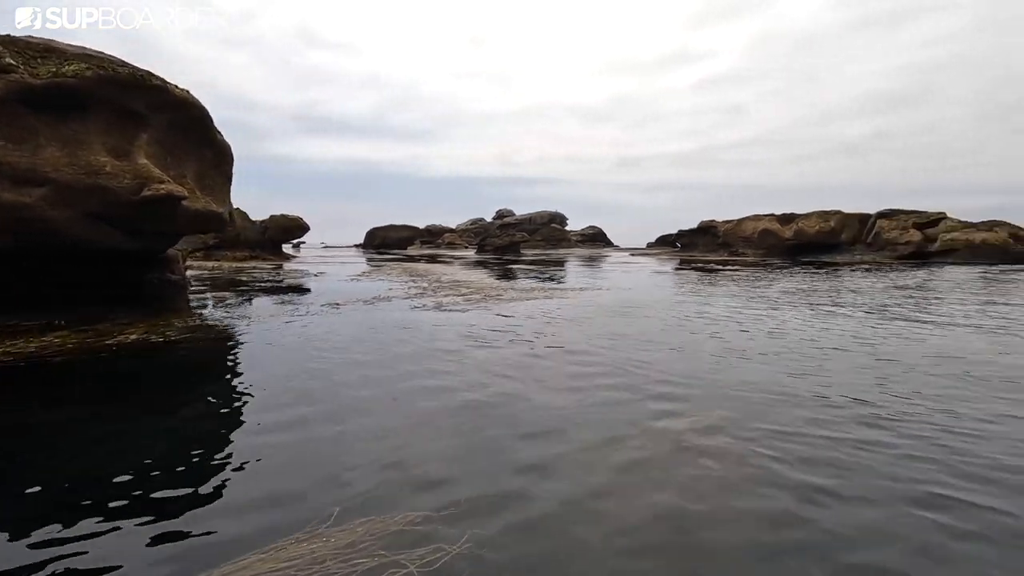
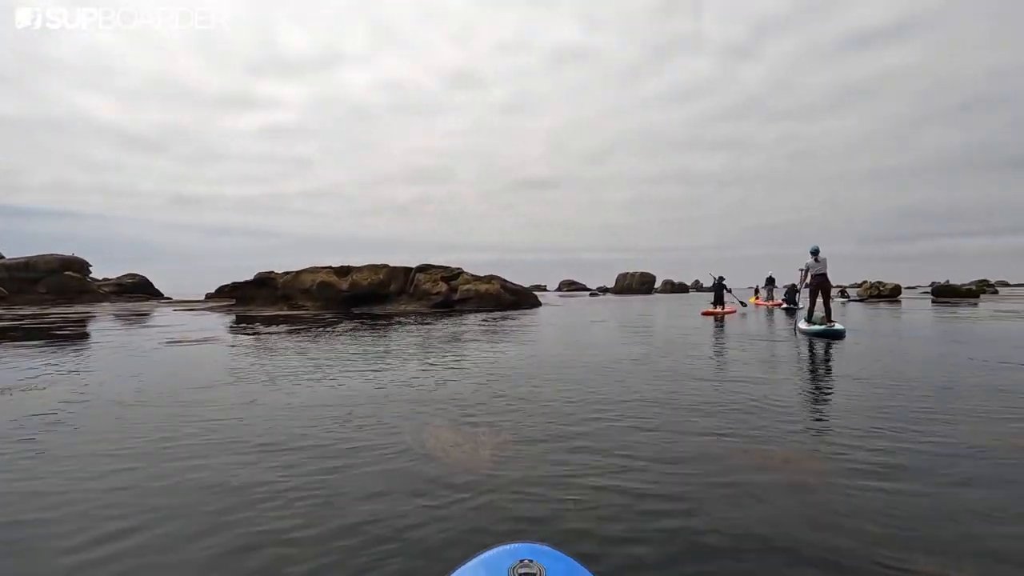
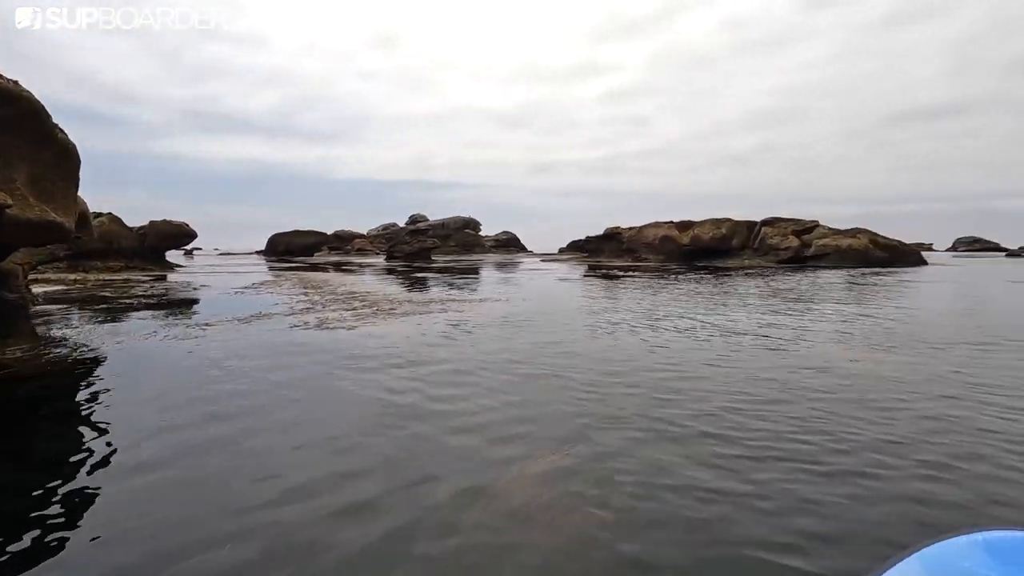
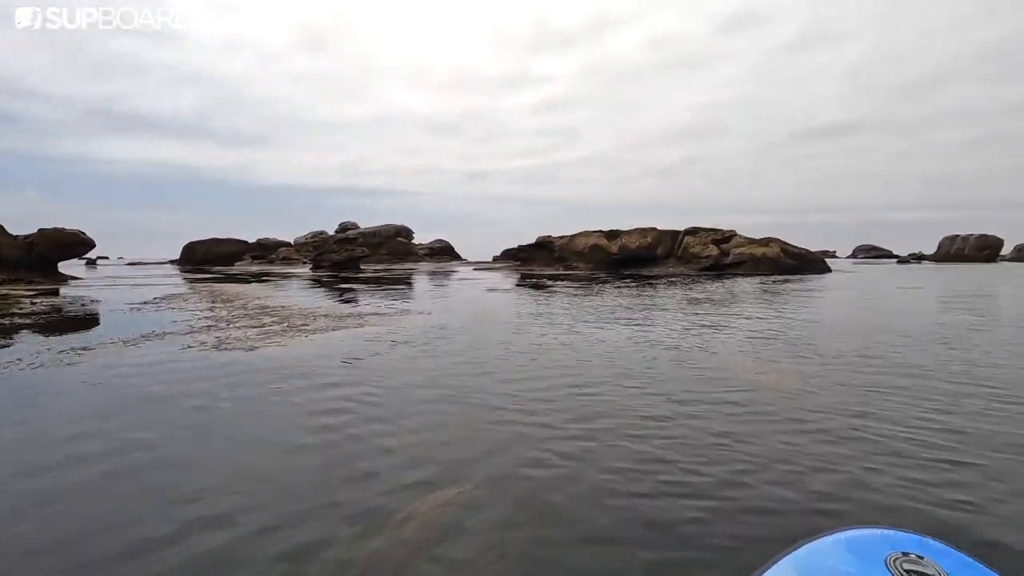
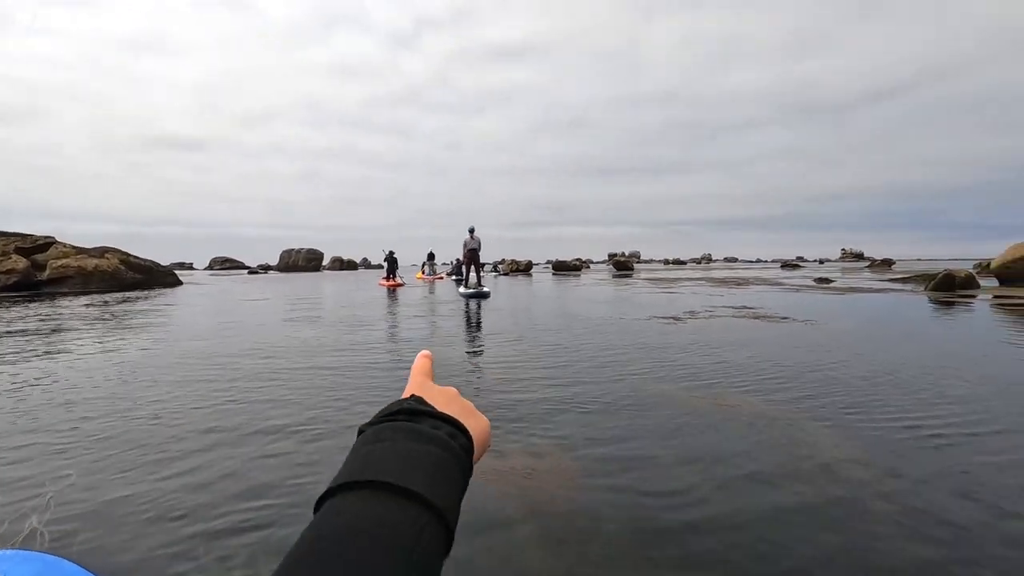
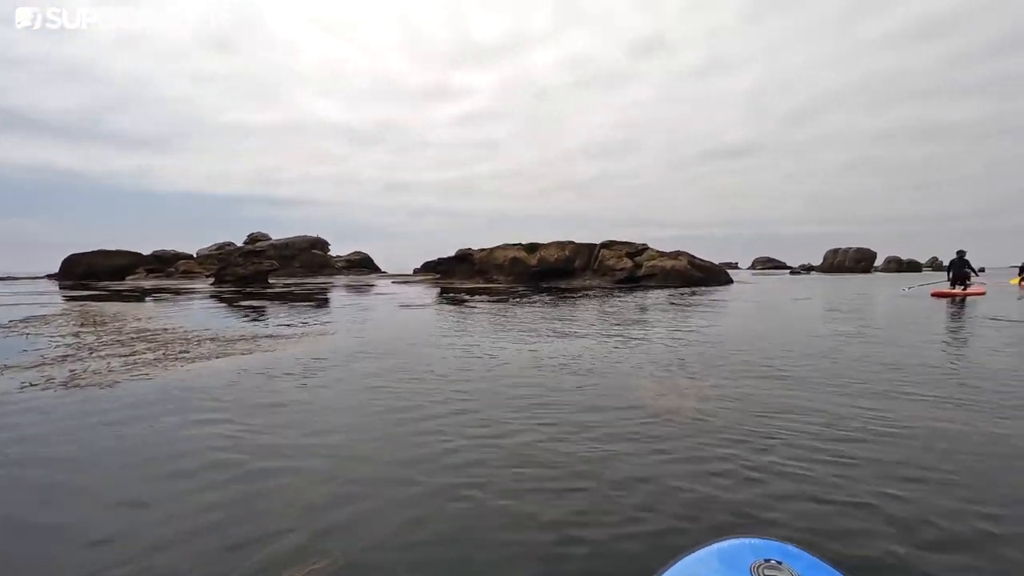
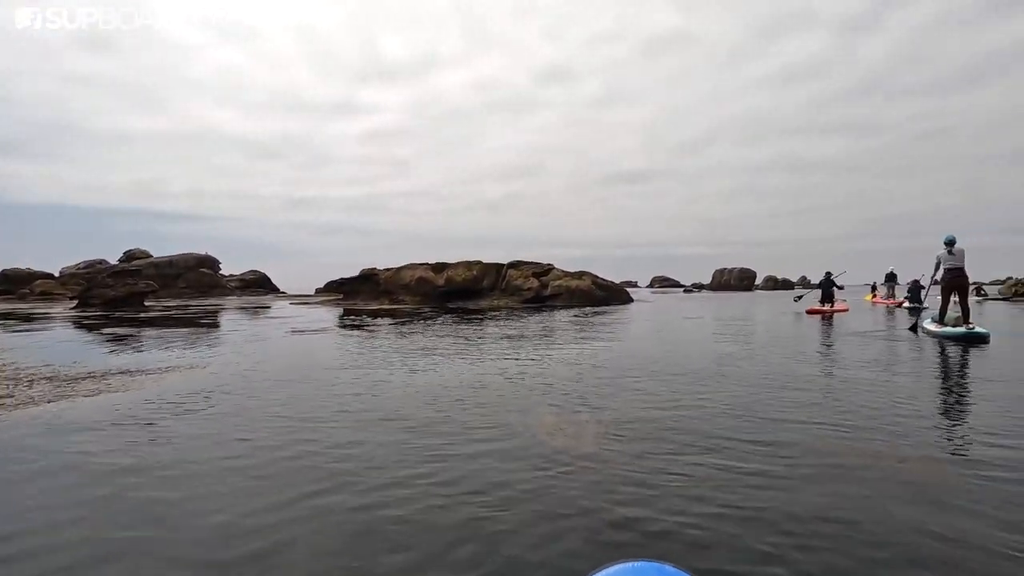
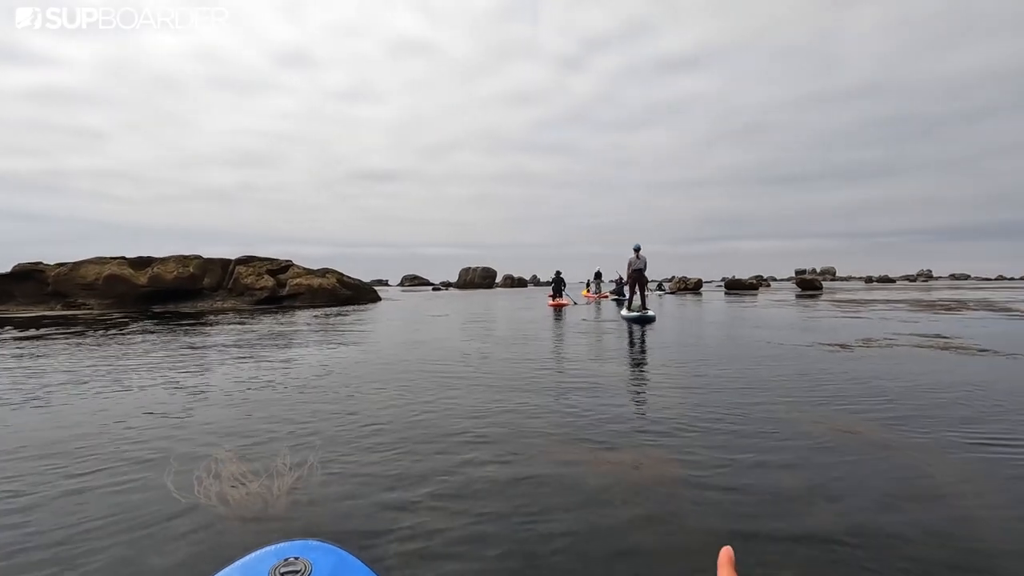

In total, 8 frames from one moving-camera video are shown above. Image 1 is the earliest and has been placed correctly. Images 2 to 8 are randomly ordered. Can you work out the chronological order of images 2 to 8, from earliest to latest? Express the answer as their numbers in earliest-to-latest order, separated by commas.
3, 4, 6, 7, 2, 8, 5
